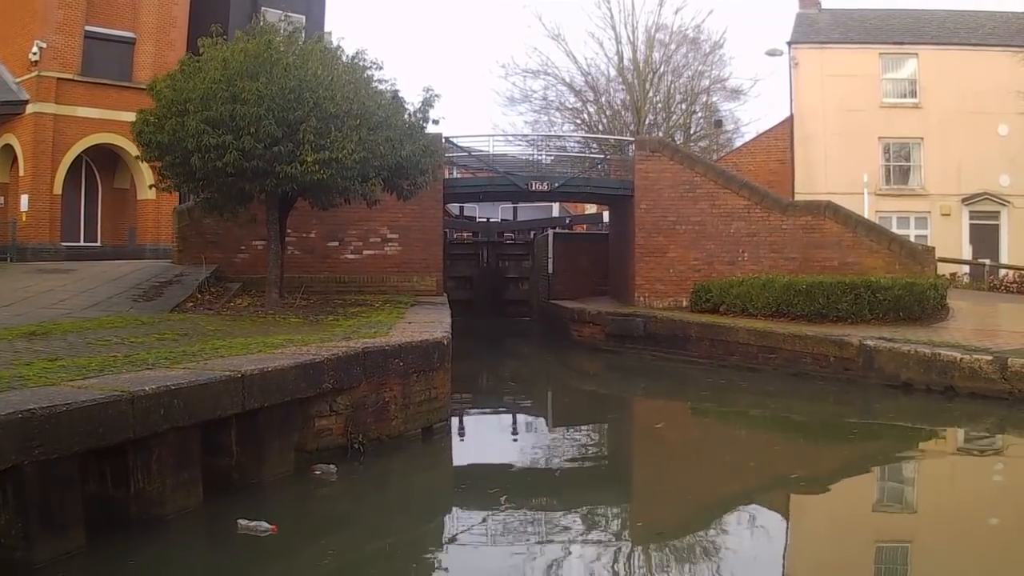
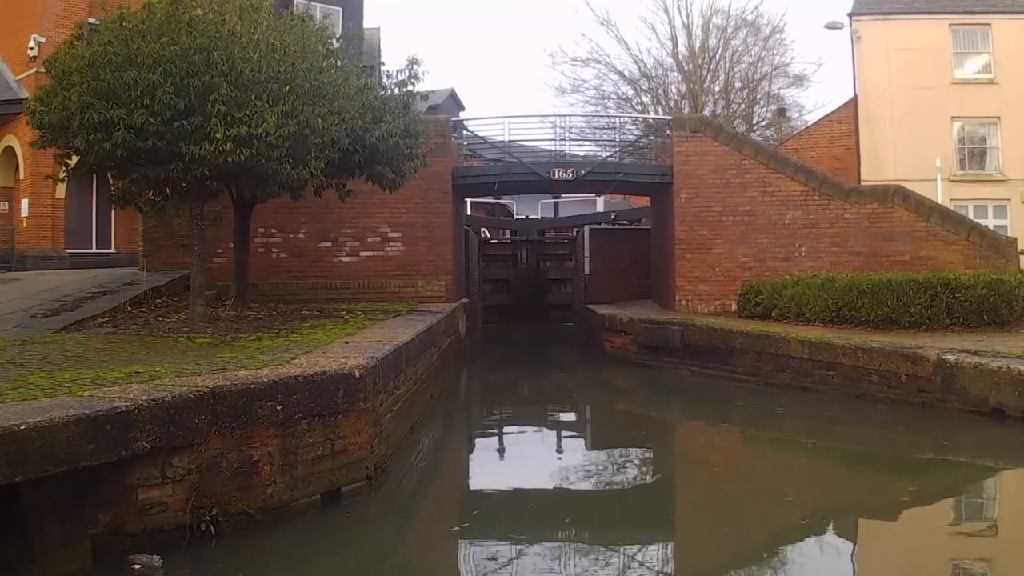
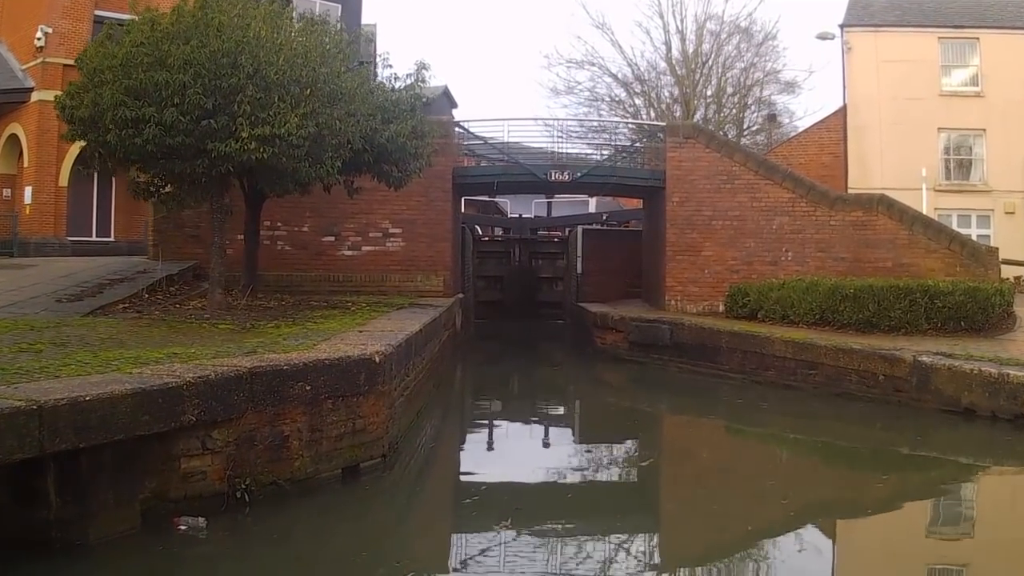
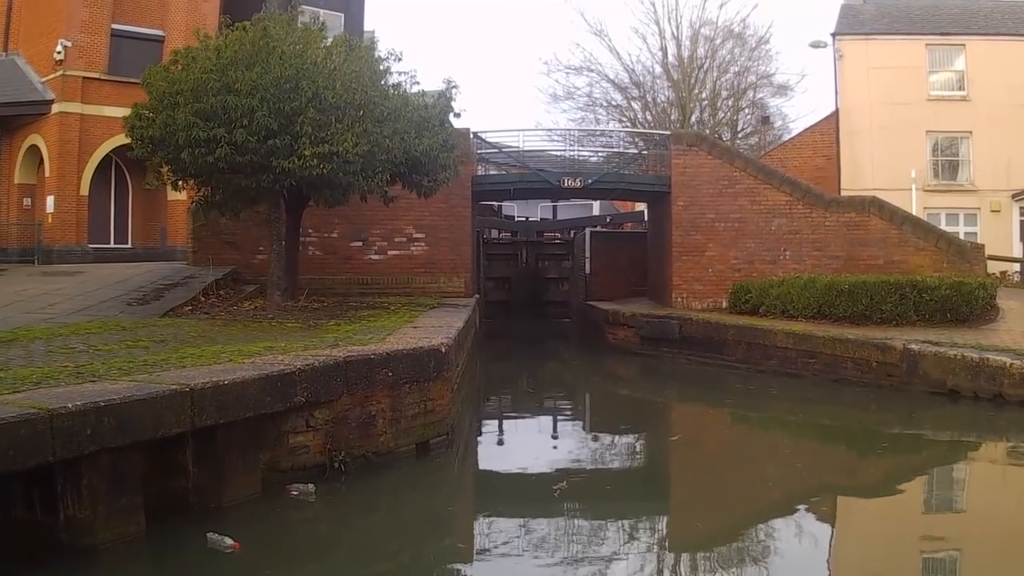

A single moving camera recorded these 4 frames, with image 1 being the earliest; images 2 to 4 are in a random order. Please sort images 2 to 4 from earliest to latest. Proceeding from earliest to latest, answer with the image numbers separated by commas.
4, 3, 2
